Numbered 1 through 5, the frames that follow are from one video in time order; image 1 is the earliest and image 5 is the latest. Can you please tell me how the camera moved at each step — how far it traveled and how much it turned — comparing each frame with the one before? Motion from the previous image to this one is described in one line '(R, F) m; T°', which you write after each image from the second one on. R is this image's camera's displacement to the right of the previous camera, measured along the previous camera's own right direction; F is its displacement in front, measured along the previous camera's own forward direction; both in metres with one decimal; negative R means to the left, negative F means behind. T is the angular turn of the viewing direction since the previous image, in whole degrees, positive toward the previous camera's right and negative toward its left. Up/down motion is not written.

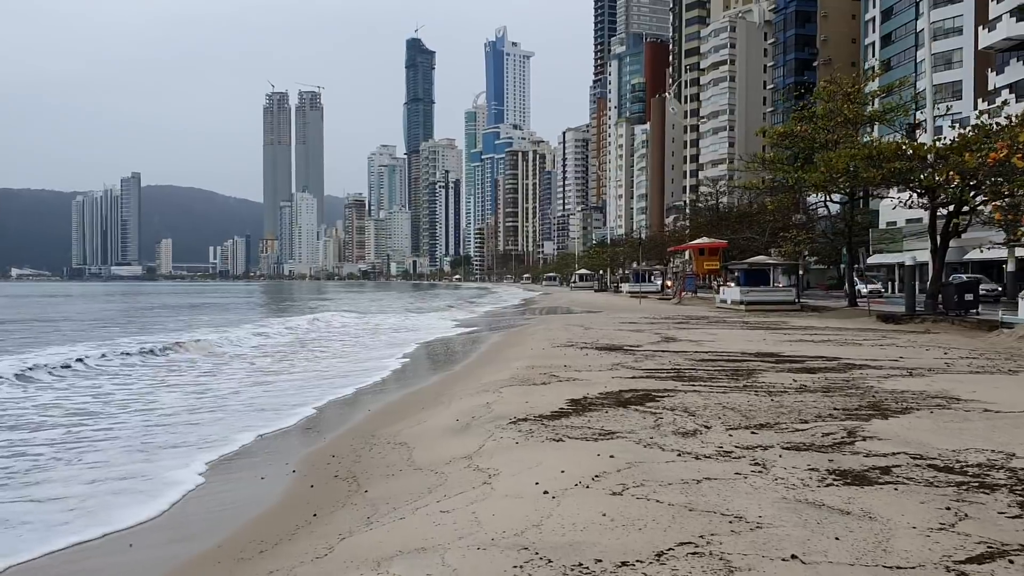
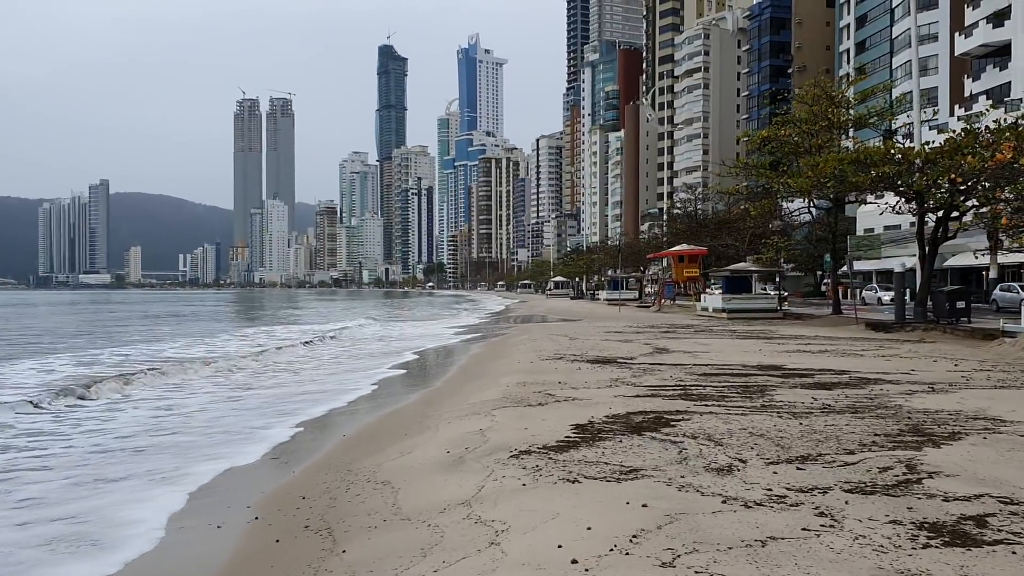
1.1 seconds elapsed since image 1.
(-0.2, +0.9) m; +2°
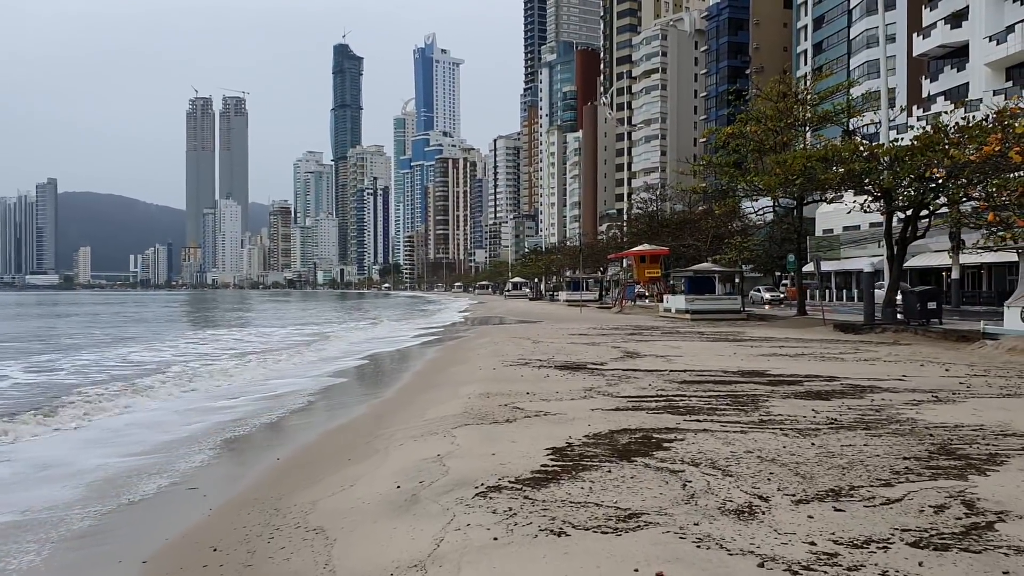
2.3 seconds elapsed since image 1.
(0.0, +1.1) m; +3°
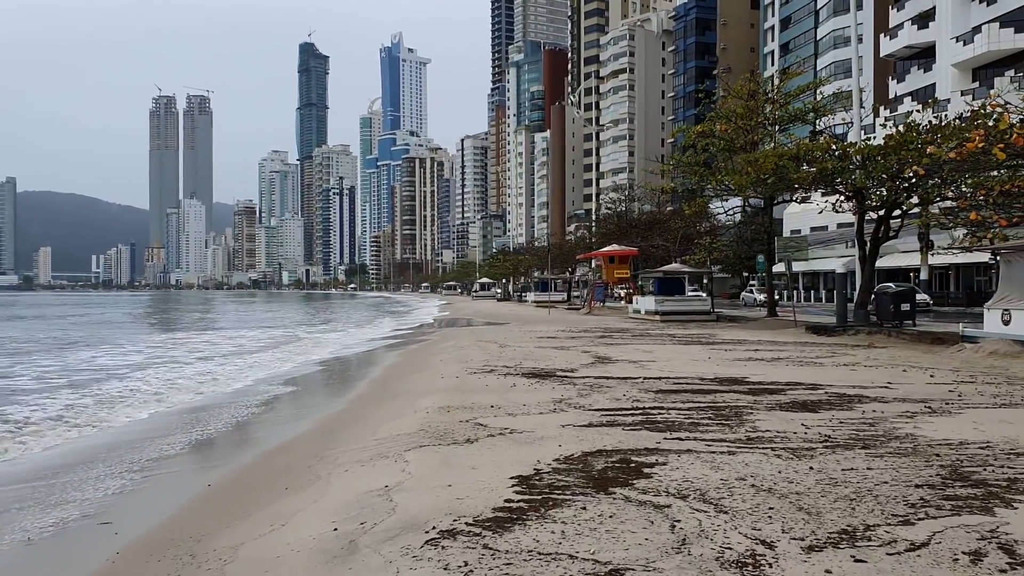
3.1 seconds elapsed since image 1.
(0.0, +0.7) m; +2°
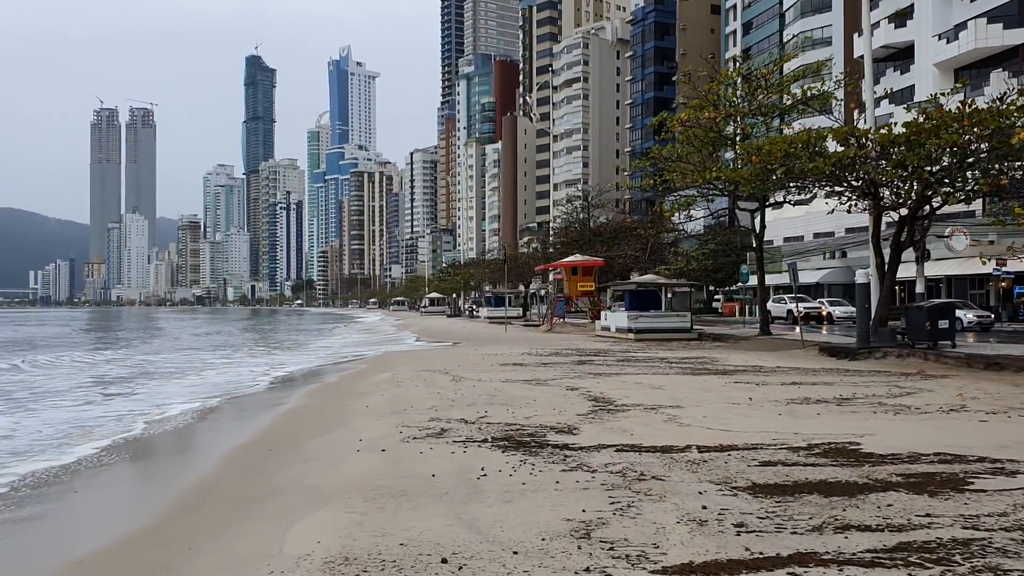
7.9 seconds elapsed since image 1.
(-0.1, +4.2) m; +3°
